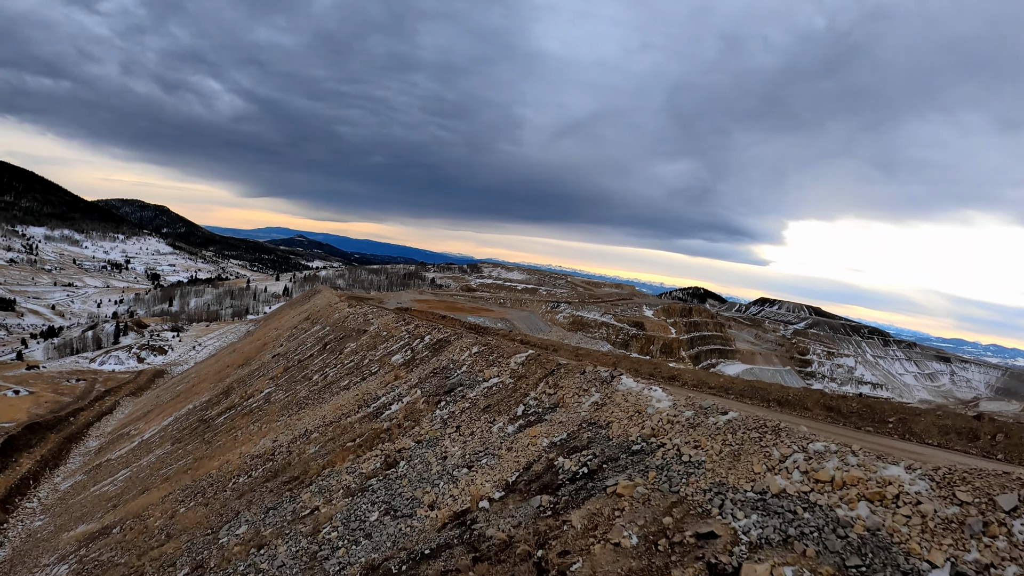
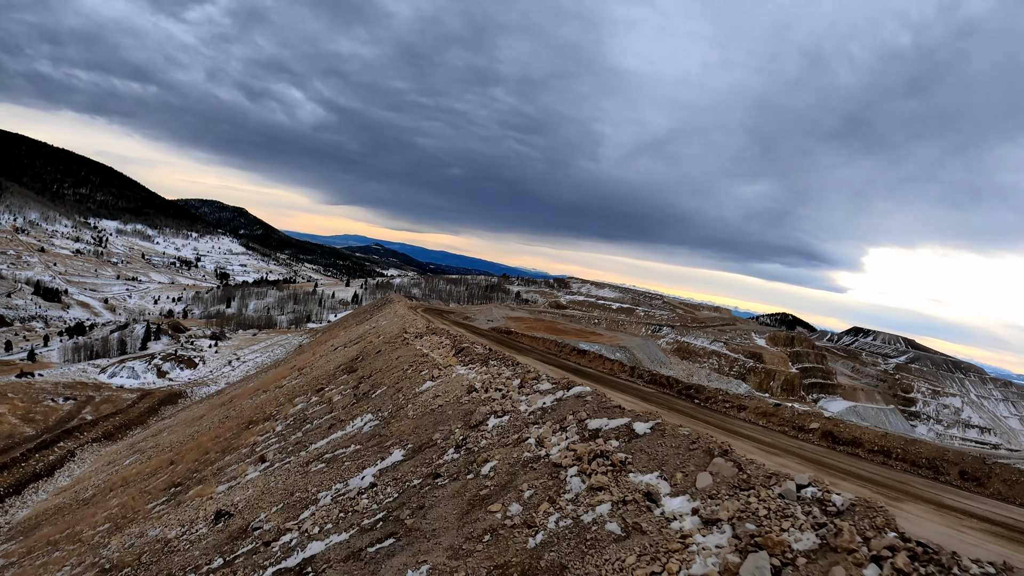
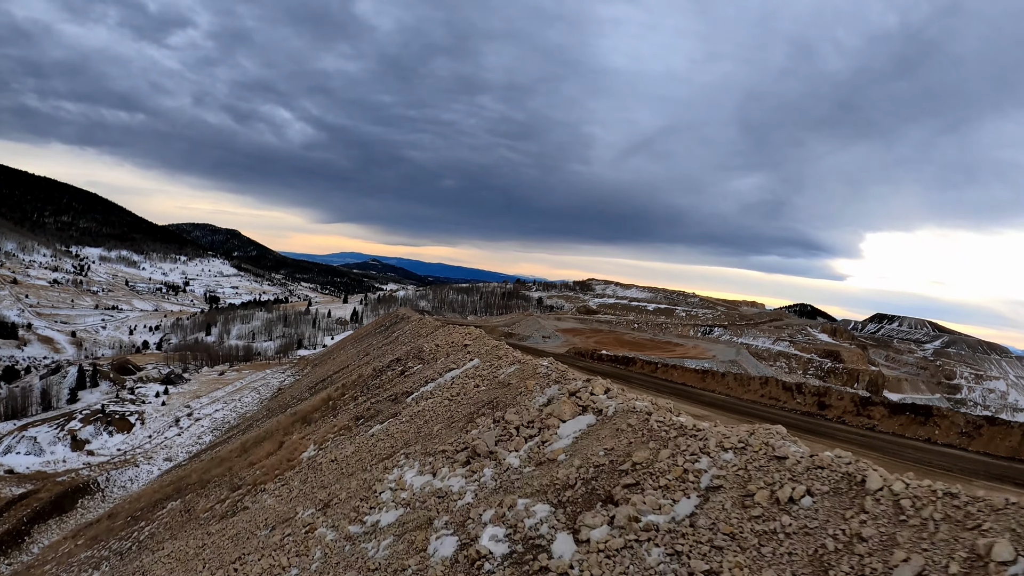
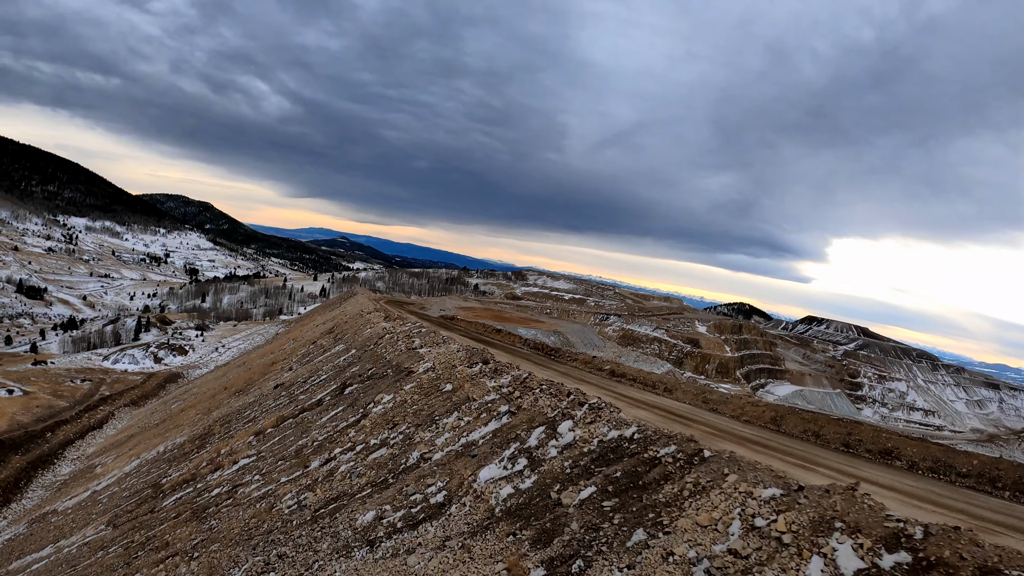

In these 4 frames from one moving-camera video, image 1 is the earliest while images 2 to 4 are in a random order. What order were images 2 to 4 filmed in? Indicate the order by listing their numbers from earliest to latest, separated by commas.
4, 2, 3
